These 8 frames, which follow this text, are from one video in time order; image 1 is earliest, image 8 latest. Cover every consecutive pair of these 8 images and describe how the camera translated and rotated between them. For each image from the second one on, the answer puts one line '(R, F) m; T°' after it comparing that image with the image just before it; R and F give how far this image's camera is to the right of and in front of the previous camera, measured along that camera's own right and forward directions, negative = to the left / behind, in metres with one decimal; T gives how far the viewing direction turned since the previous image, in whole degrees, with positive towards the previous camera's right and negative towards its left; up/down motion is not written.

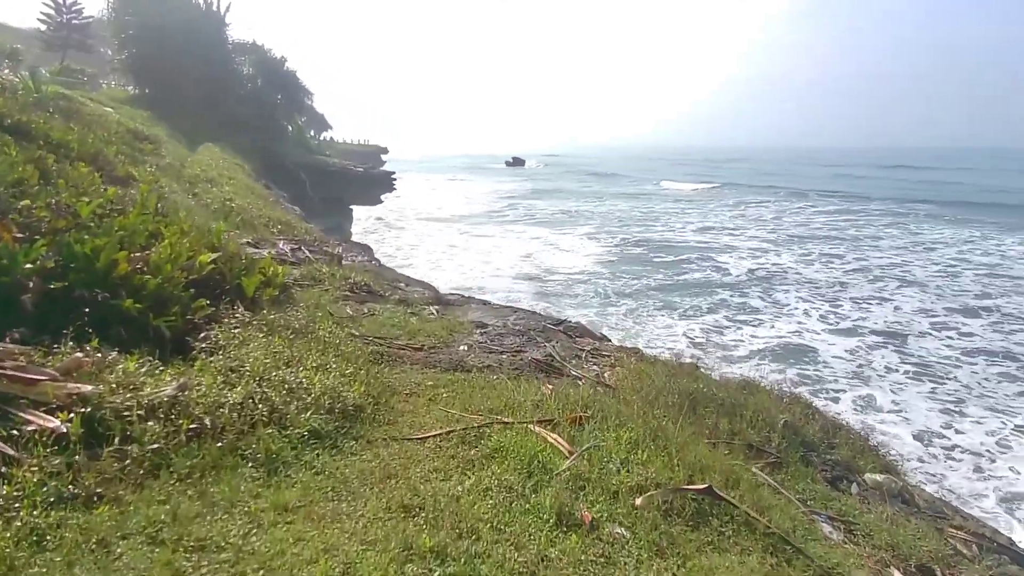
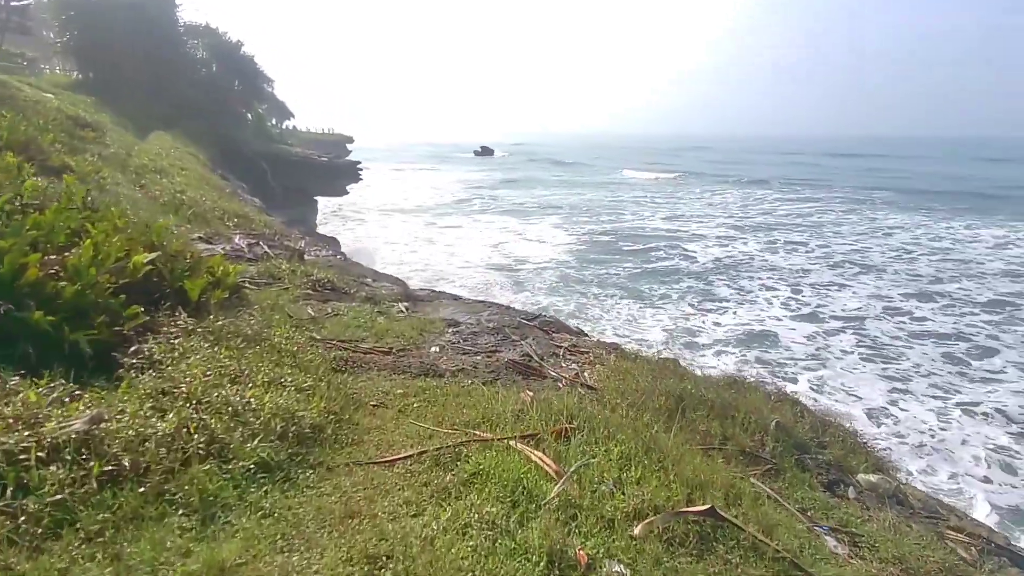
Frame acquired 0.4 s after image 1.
(0.0, +0.4) m; +3°
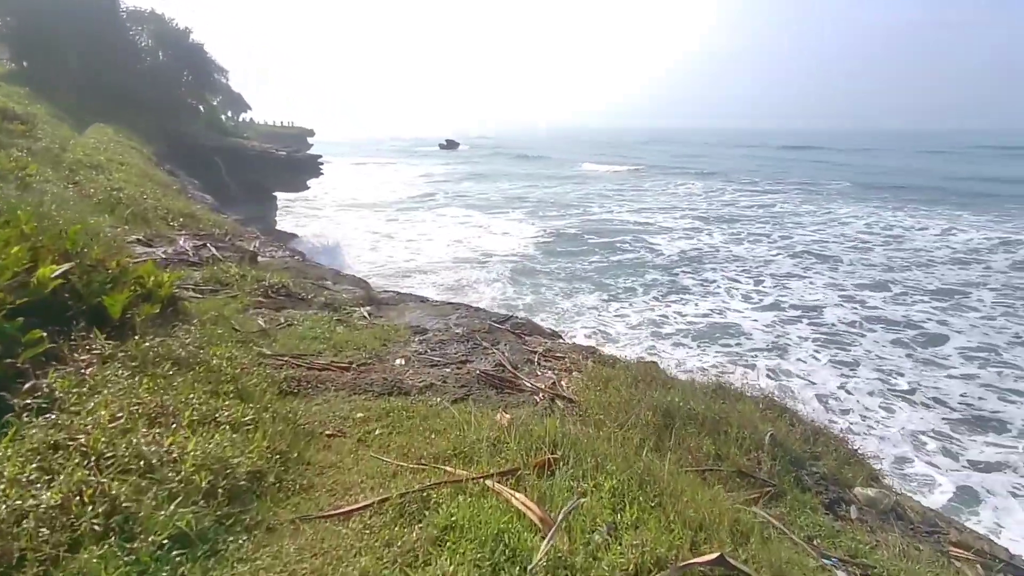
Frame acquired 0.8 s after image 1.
(0.0, +0.4) m; +3°
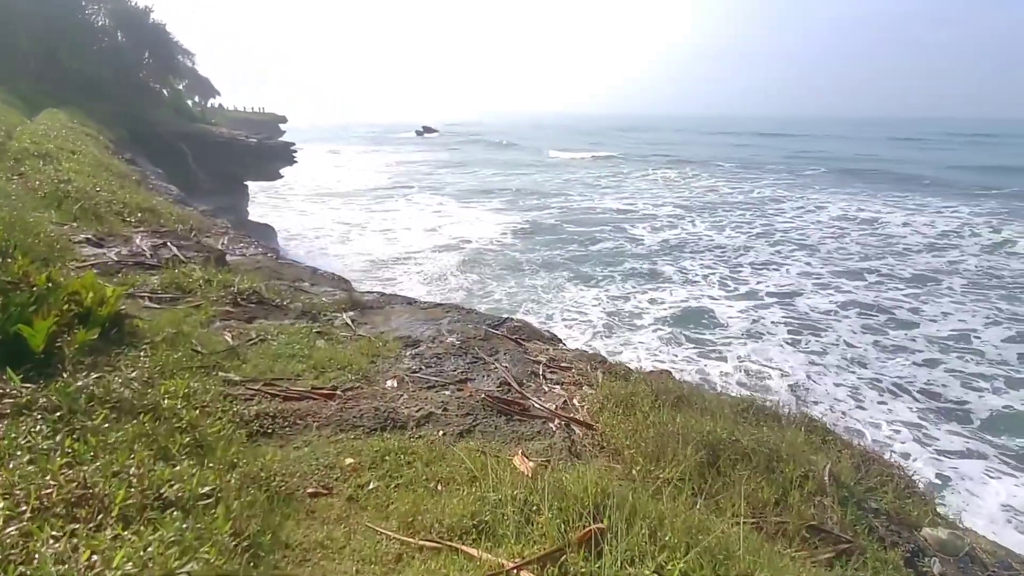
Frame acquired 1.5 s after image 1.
(-0.2, +0.6) m; +2°
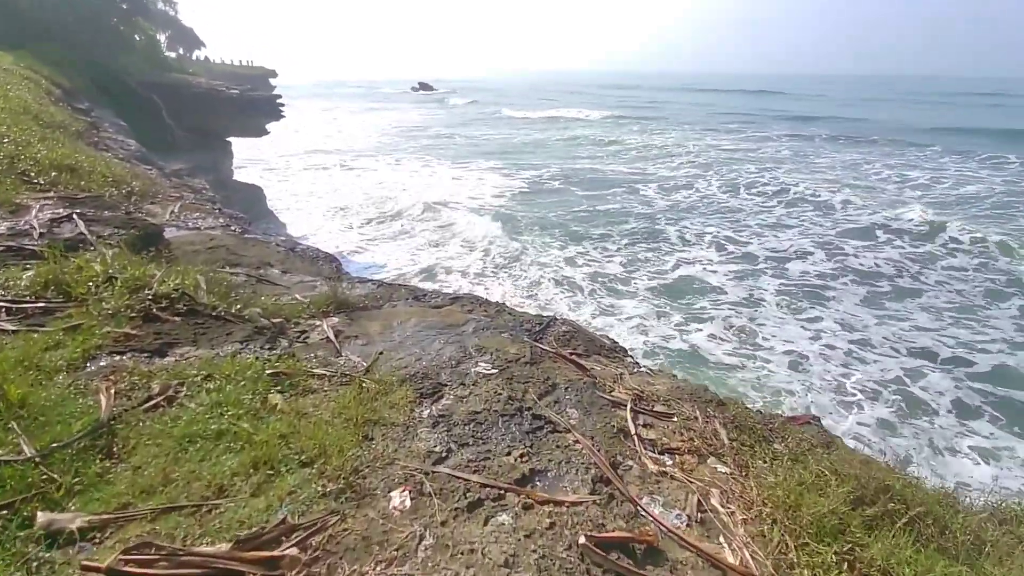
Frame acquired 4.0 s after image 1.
(-0.5, +2.1) m; 0°
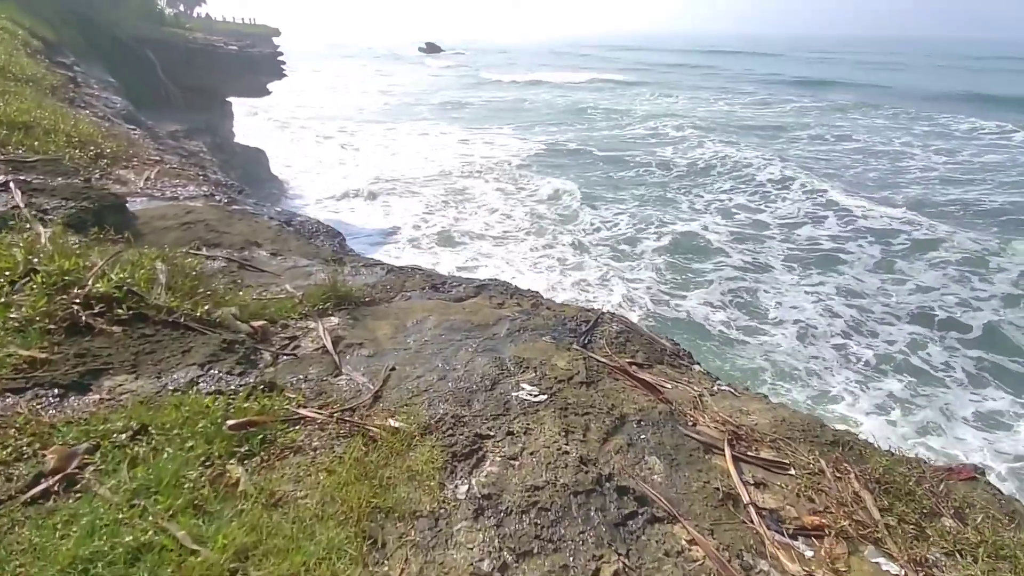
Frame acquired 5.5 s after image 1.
(-0.3, +1.1) m; -1°
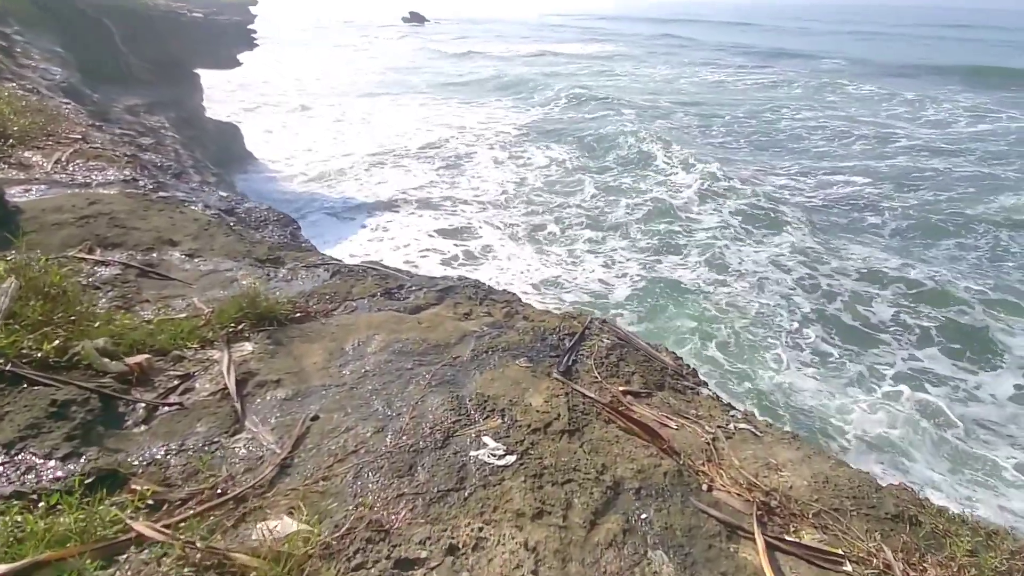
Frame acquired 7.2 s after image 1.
(+0.2, +0.8) m; +1°
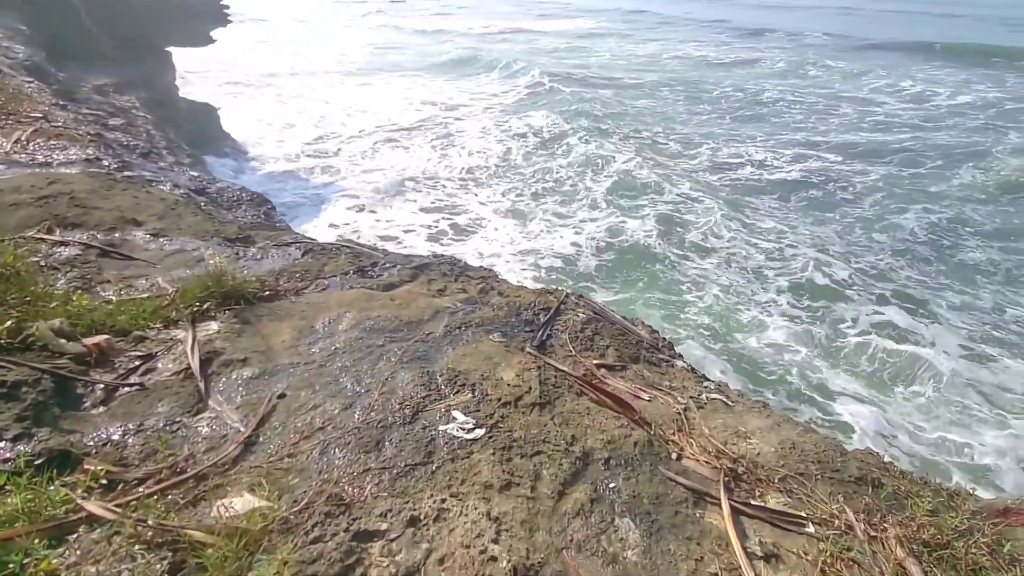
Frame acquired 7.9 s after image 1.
(+0.1, 0.0) m; +1°
